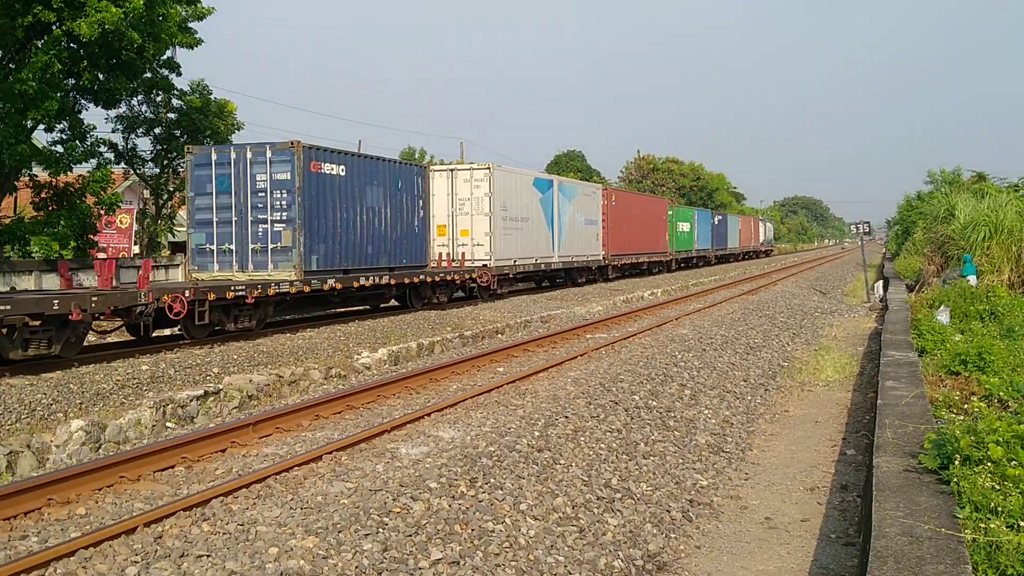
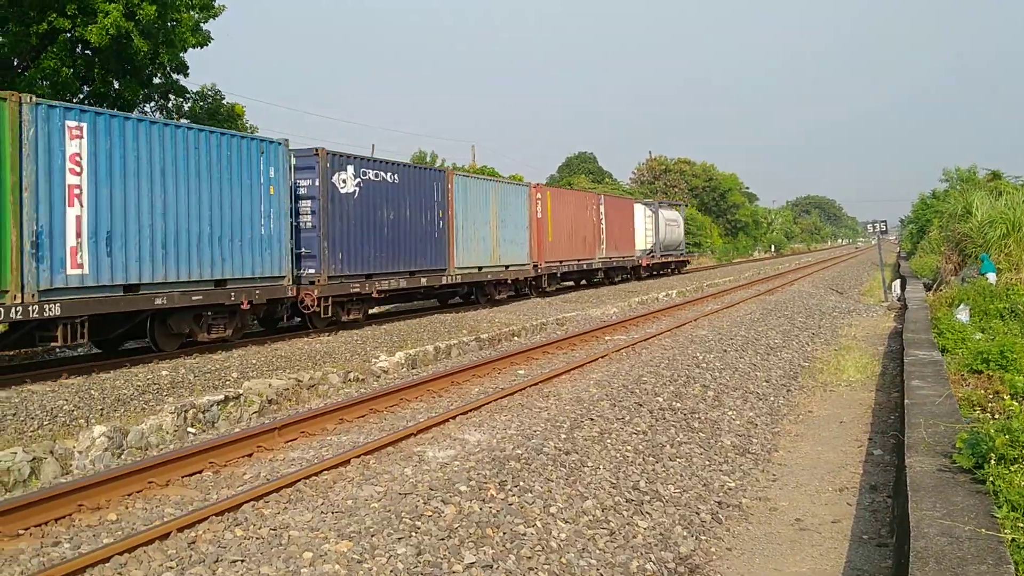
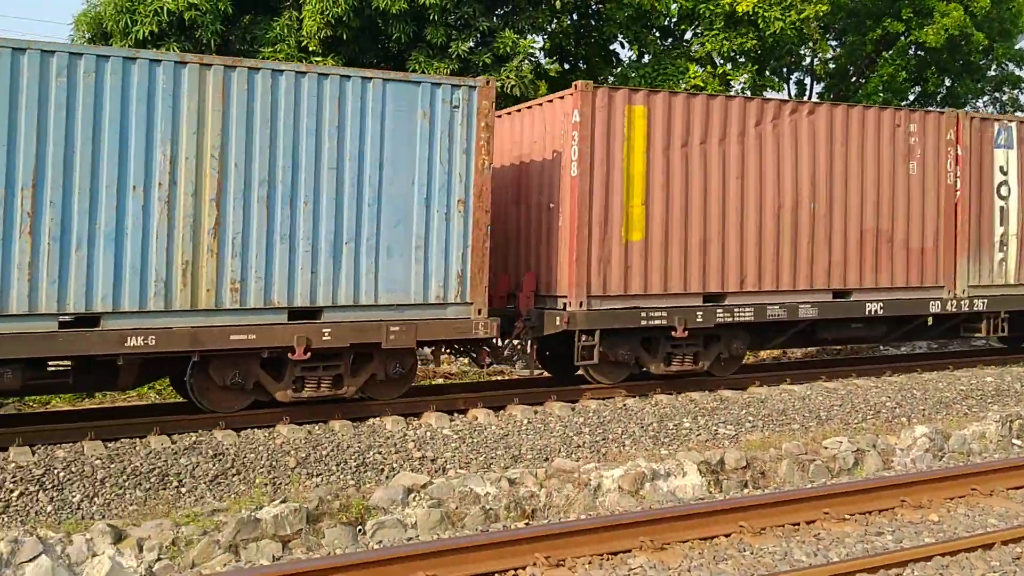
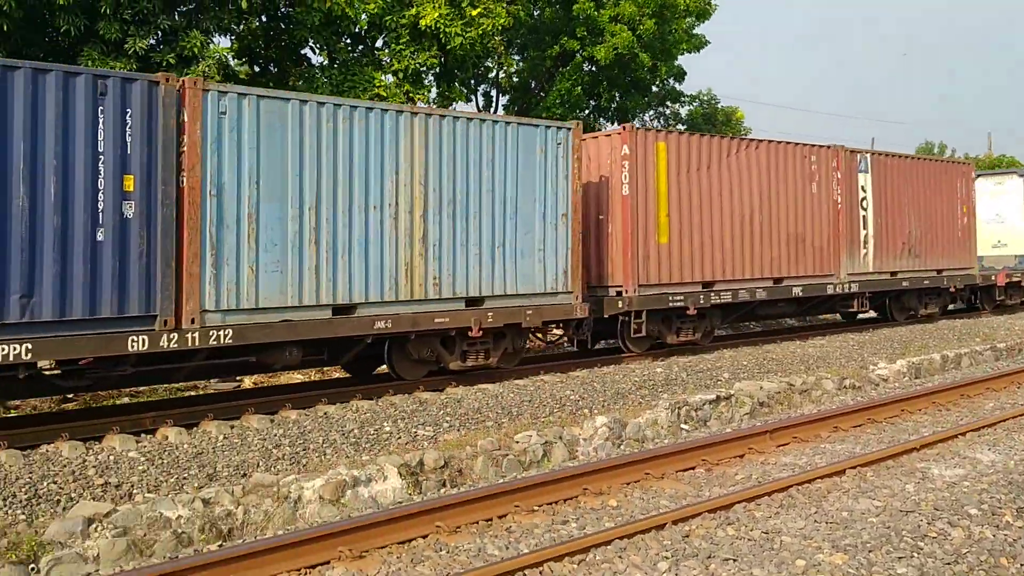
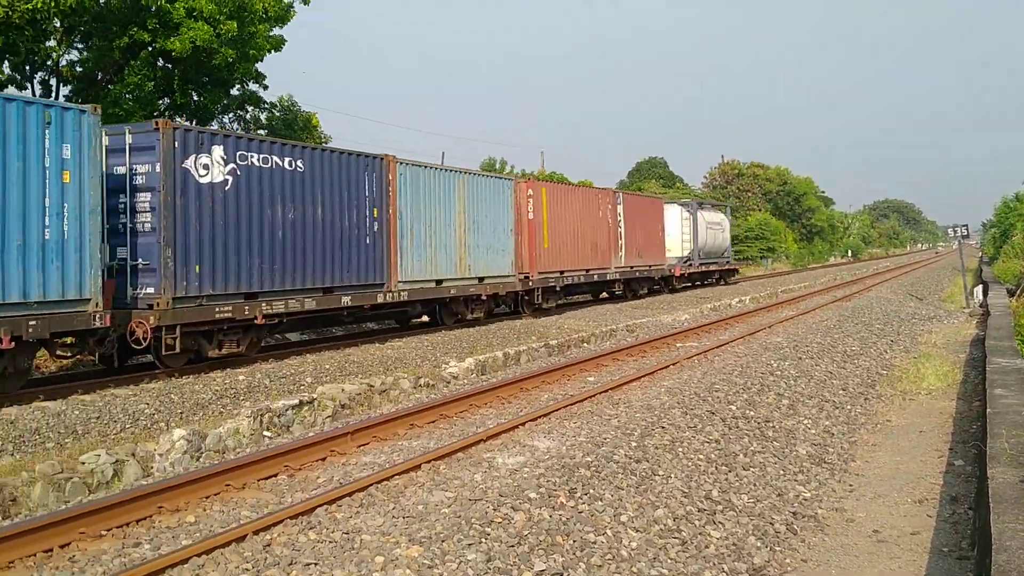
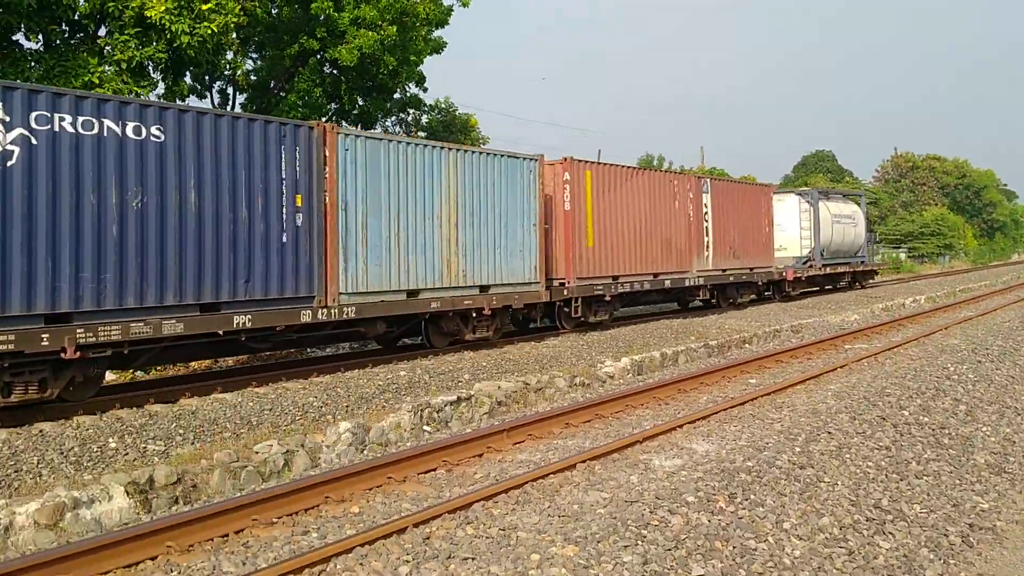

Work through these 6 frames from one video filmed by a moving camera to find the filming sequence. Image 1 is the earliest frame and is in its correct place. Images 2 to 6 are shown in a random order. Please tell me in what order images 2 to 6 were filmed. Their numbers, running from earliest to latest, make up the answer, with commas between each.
2, 5, 6, 4, 3
